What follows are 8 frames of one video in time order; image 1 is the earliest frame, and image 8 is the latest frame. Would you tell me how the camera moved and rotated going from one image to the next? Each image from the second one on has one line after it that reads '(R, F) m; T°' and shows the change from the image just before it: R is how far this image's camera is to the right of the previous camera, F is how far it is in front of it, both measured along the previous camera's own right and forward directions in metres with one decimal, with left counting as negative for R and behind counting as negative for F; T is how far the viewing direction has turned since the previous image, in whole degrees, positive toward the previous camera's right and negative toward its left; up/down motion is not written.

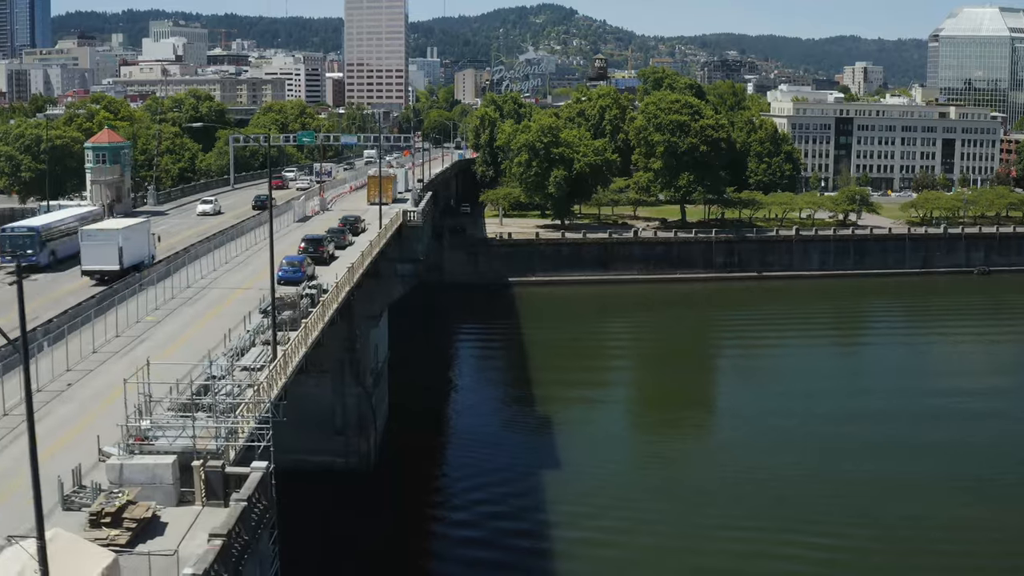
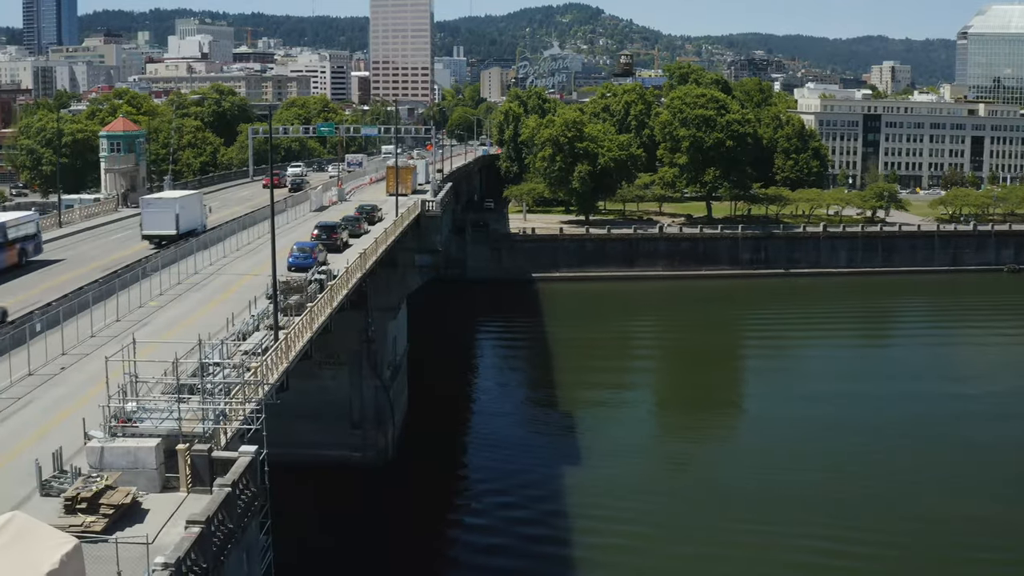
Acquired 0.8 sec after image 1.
(+0.2, +0.8) m; -1°
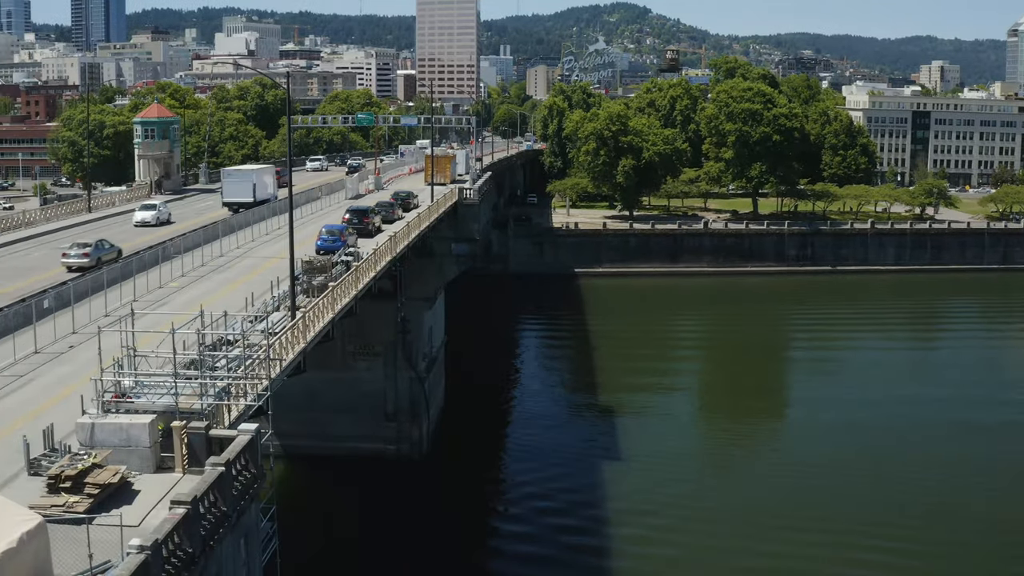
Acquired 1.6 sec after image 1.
(+0.2, +0.9) m; -2°
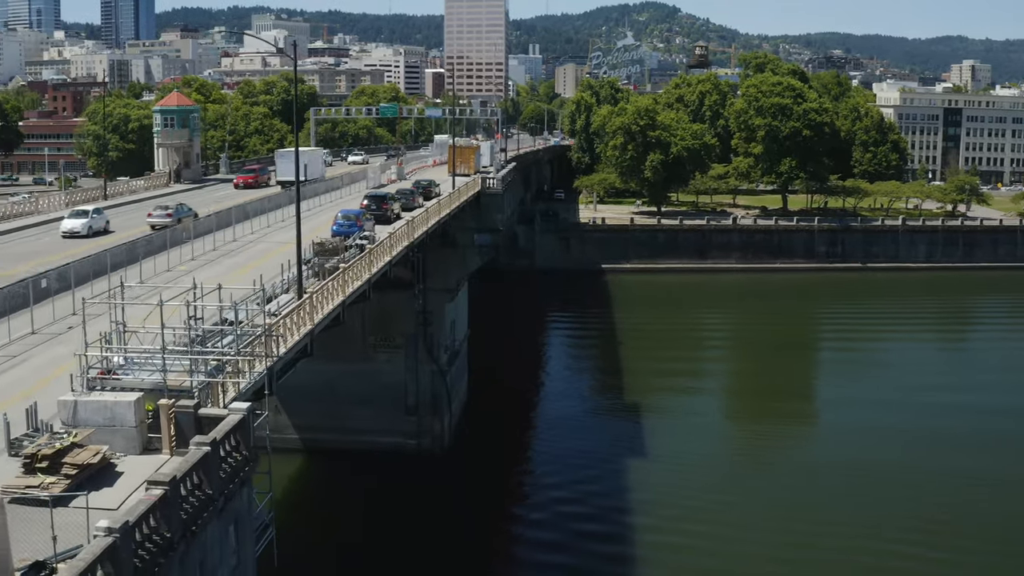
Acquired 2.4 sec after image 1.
(+0.1, +0.7) m; -1°
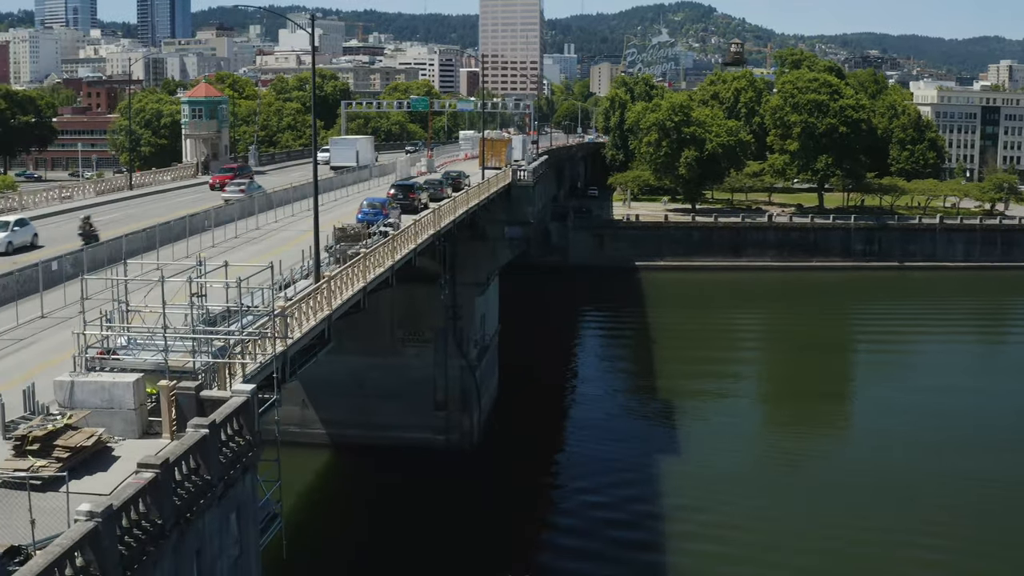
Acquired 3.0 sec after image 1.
(+0.1, +0.6) m; -2°
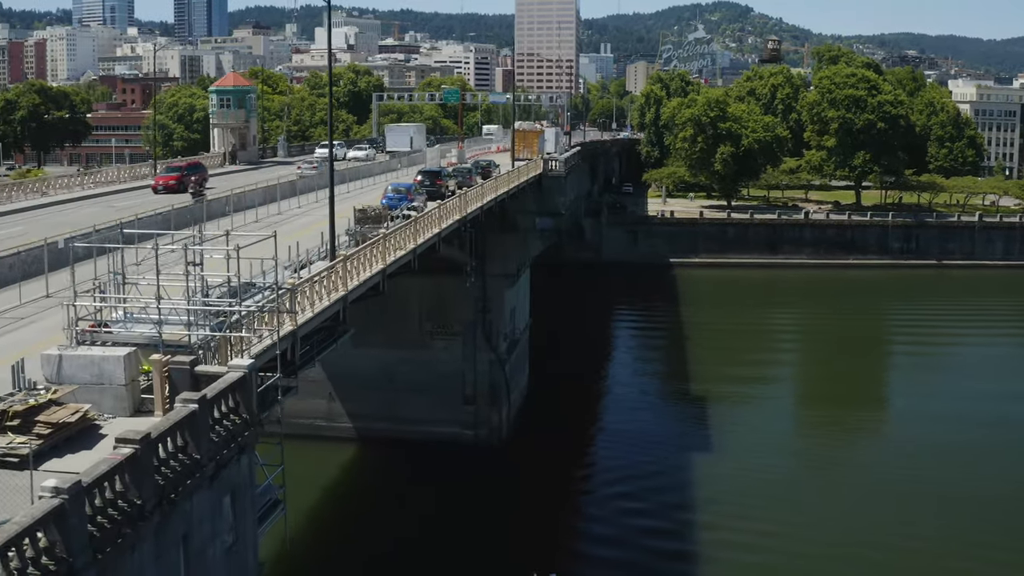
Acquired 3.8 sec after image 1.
(+0.1, +0.7) m; -2°
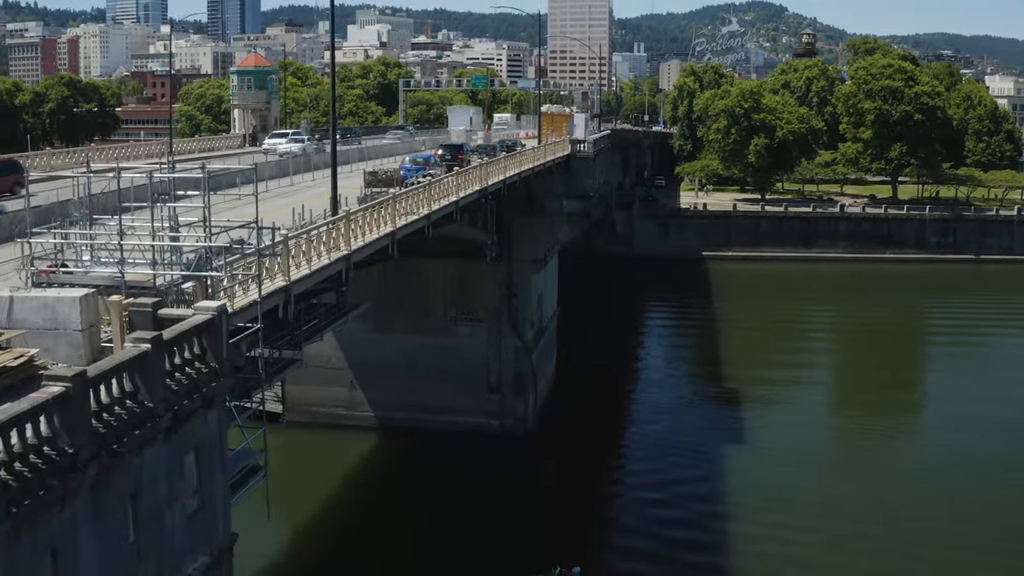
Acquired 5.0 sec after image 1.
(+0.2, +1.0) m; -2°
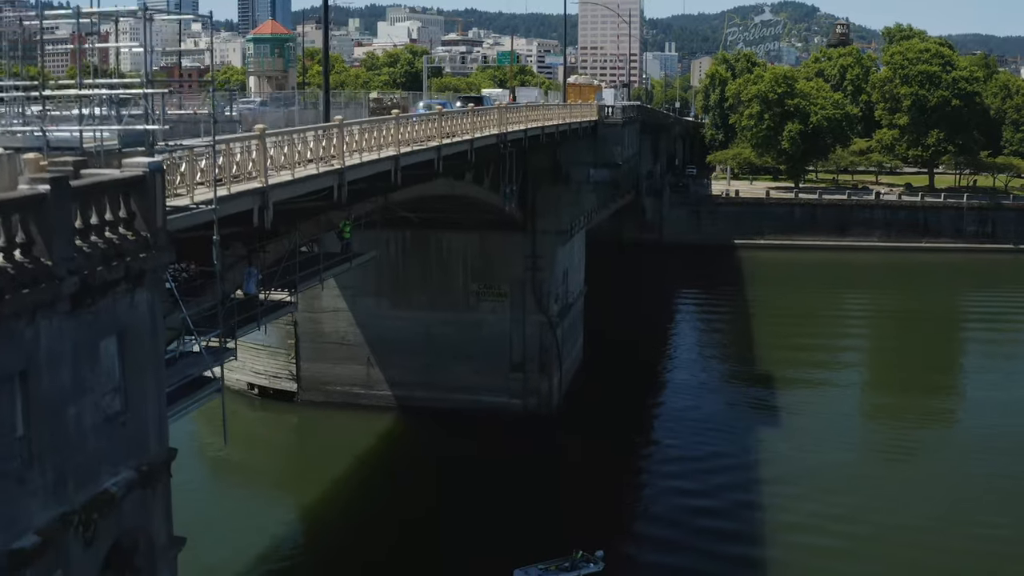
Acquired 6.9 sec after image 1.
(+0.2, +1.4) m; -1°
